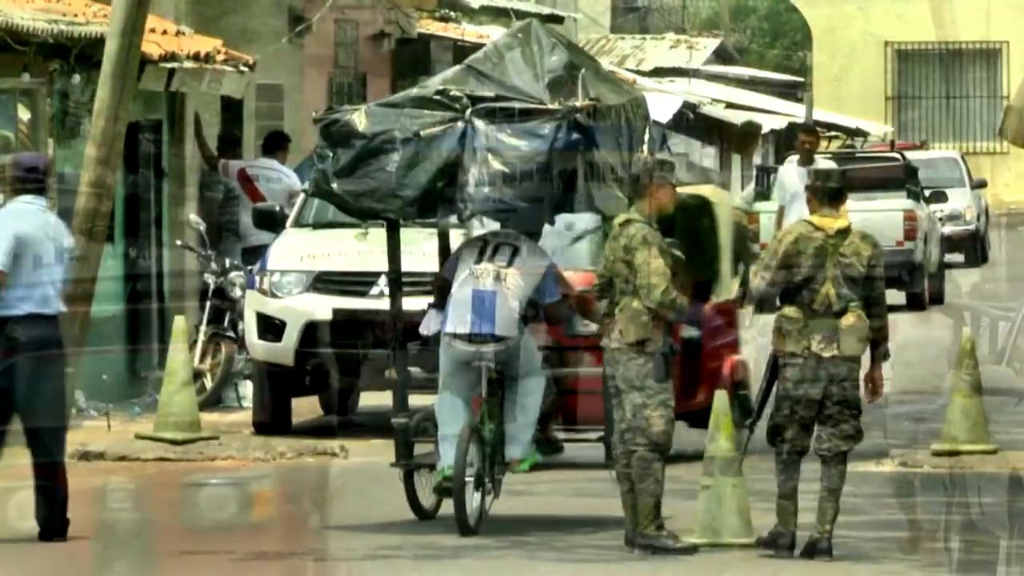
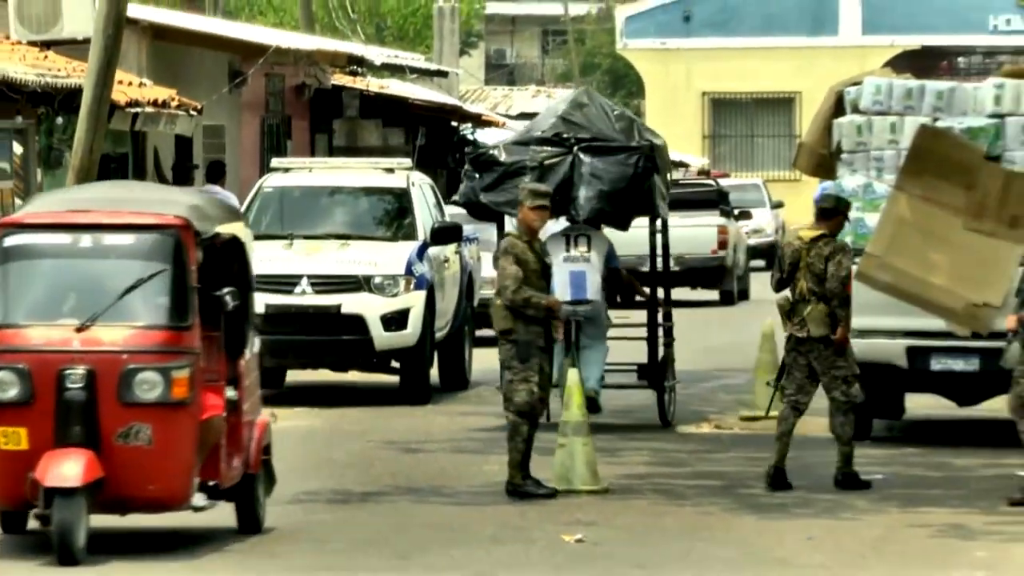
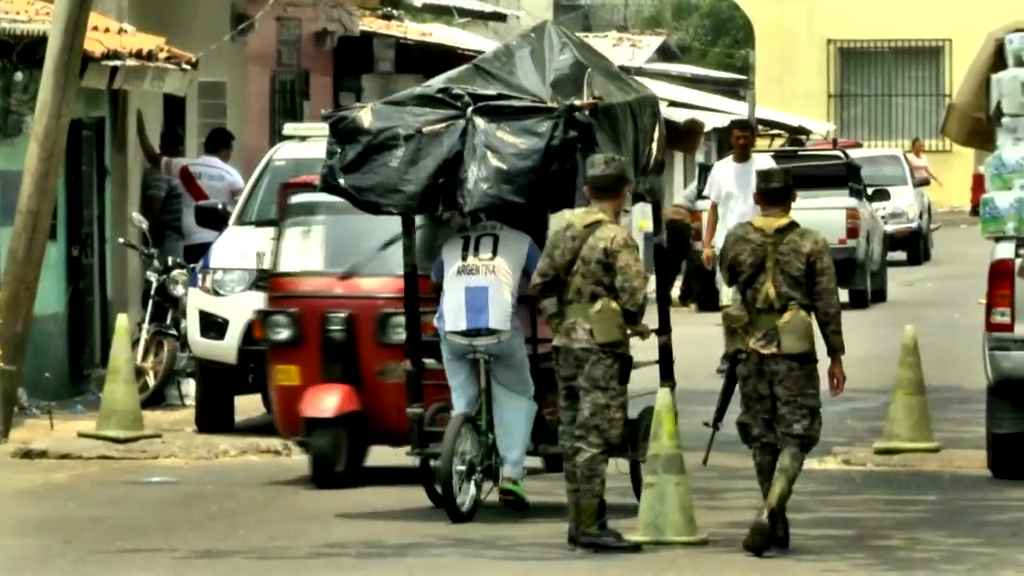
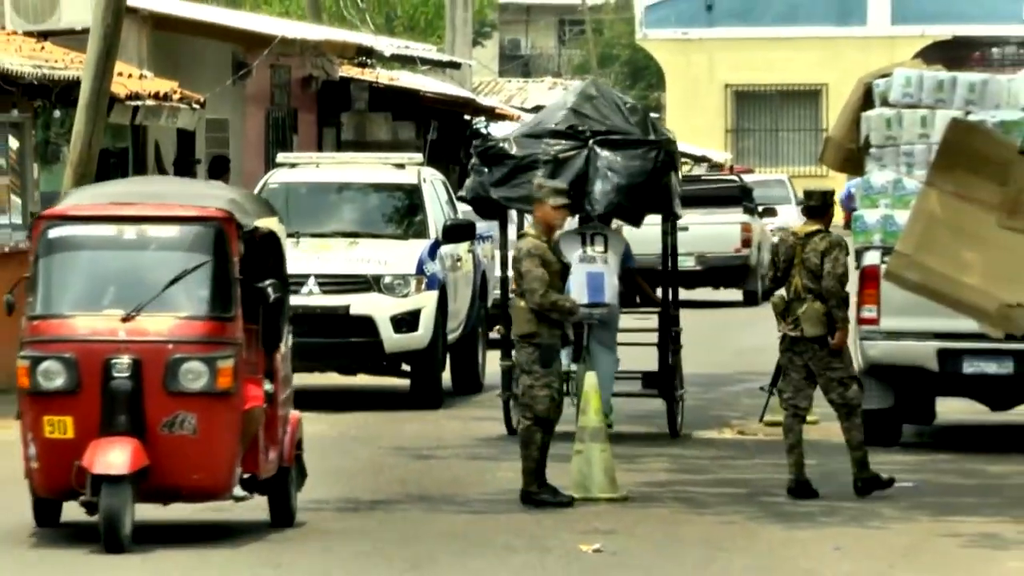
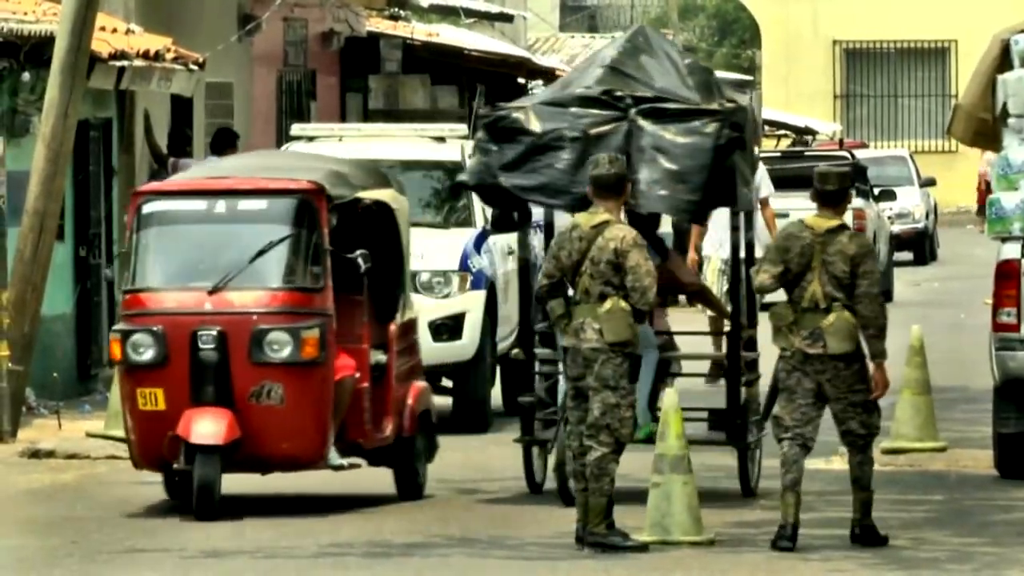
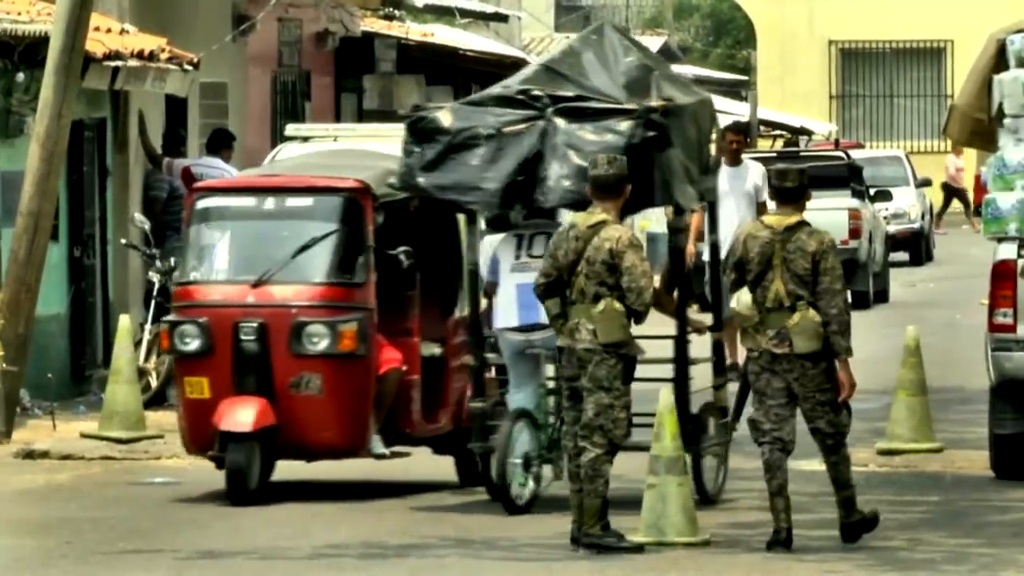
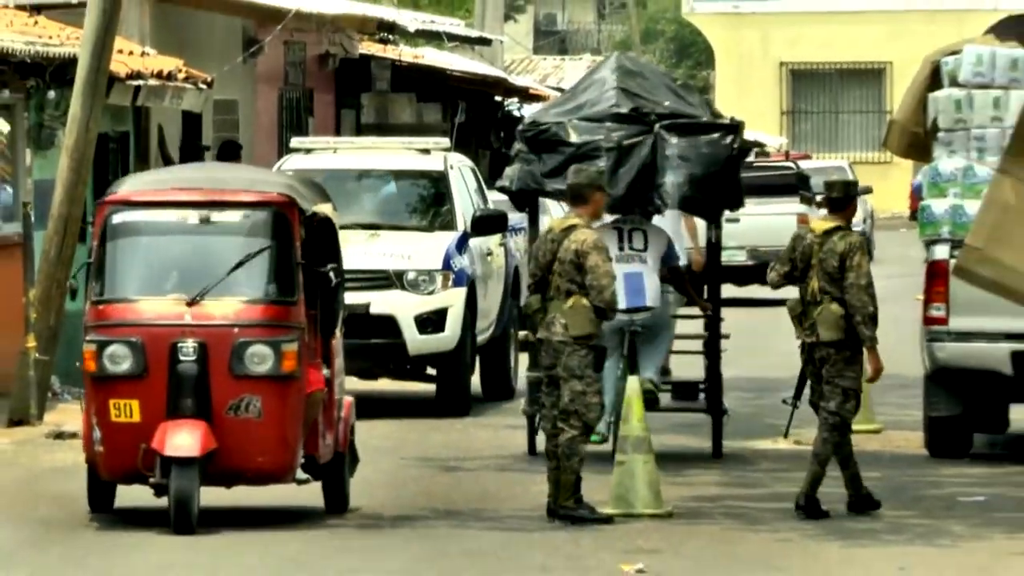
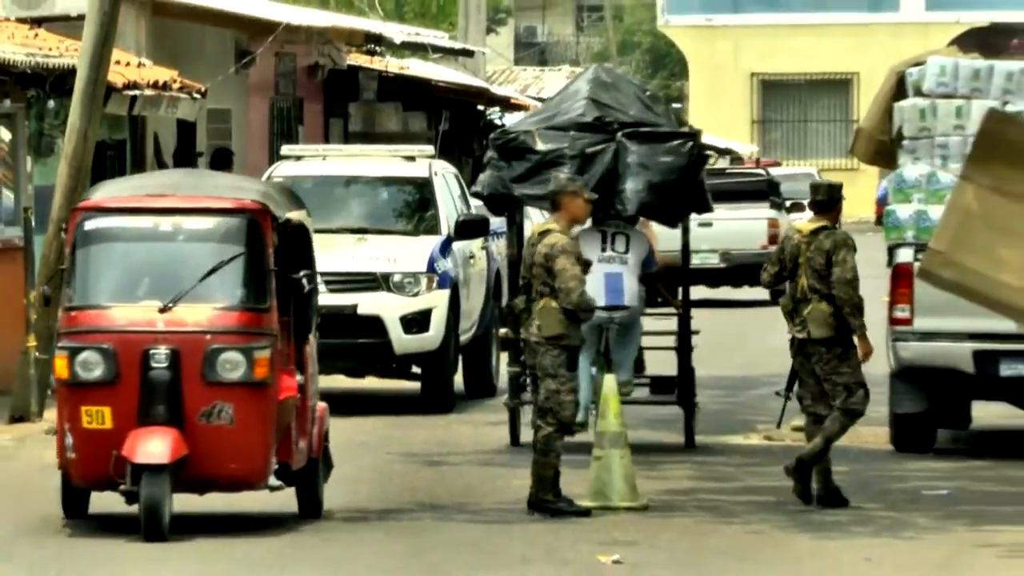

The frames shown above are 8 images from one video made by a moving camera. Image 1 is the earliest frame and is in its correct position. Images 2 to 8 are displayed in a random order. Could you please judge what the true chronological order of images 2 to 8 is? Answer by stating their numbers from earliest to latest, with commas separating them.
3, 6, 5, 7, 8, 4, 2
